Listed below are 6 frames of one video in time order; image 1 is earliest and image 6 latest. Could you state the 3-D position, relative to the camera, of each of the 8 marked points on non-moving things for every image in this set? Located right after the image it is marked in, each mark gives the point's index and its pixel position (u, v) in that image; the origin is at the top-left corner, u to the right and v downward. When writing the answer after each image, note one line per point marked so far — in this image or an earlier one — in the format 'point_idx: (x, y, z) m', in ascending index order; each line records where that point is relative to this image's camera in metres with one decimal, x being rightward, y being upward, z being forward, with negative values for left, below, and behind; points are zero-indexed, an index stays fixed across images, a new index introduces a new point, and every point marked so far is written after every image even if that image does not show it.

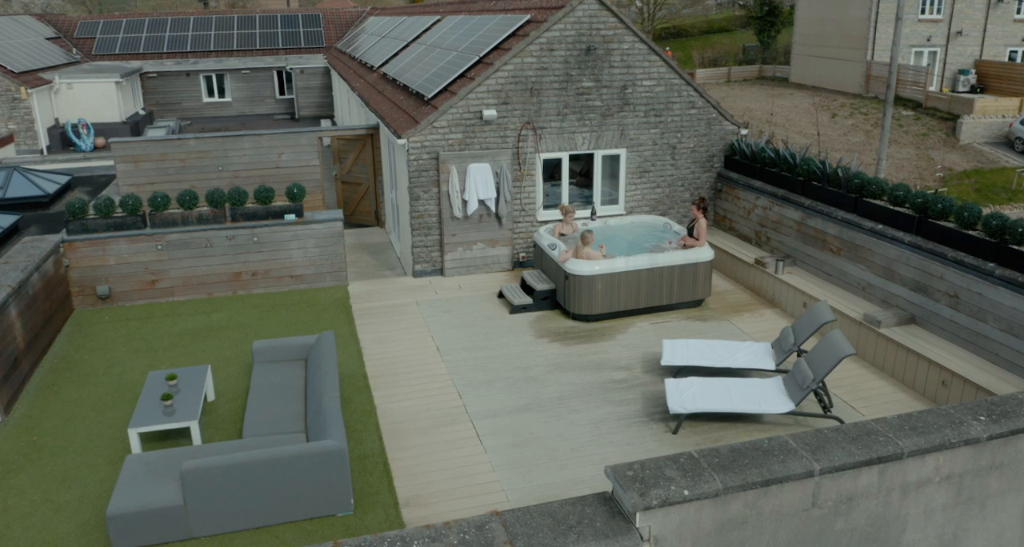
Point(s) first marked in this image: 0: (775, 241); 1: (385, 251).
0: (+4.6, +0.6, +13.5) m
1: (-2.7, +0.5, +16.6) m
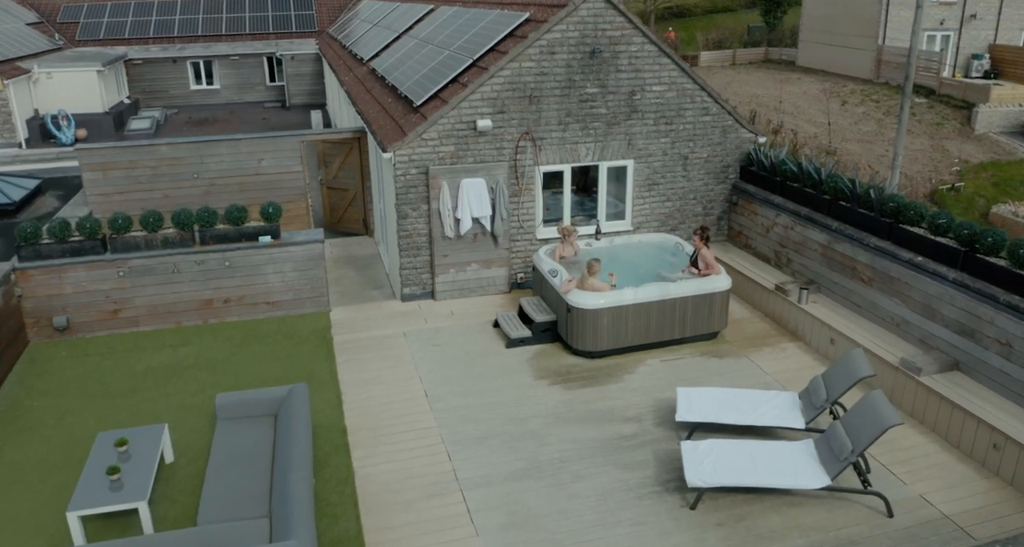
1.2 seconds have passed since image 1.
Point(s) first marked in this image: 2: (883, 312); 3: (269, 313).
0: (+4.5, +0.2, +12.3) m
1: (-2.8, +0.2, +15.5) m
2: (+5.0, -0.5, +10.5) m
3: (-3.9, -0.6, +12.3) m
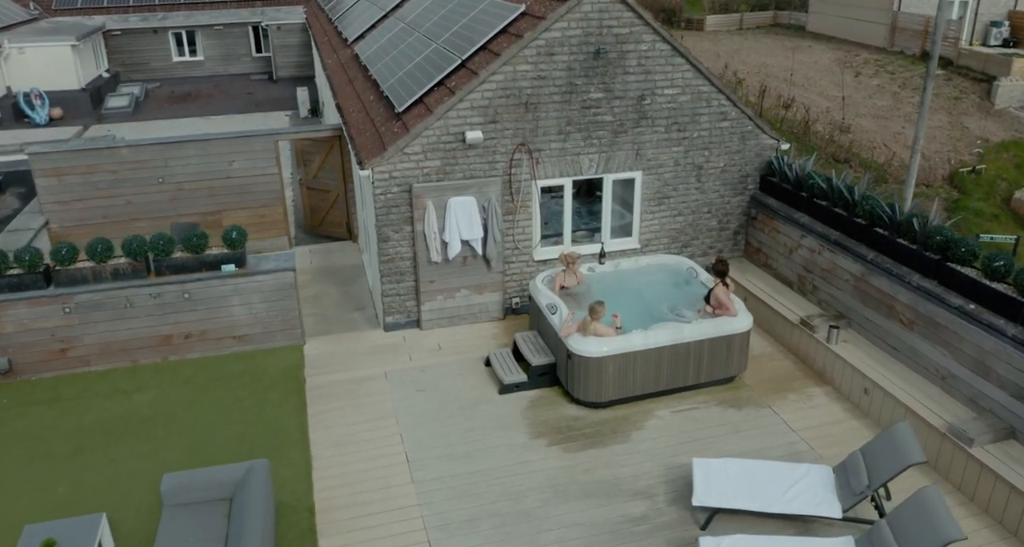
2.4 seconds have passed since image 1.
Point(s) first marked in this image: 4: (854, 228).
0: (+4.4, -0.3, +11.0) m
1: (-2.8, -0.1, +14.2) m
2: (+5.0, -1.1, +9.3) m
3: (-4.0, -1.1, +11.1) m
4: (+4.6, +0.6, +10.5) m
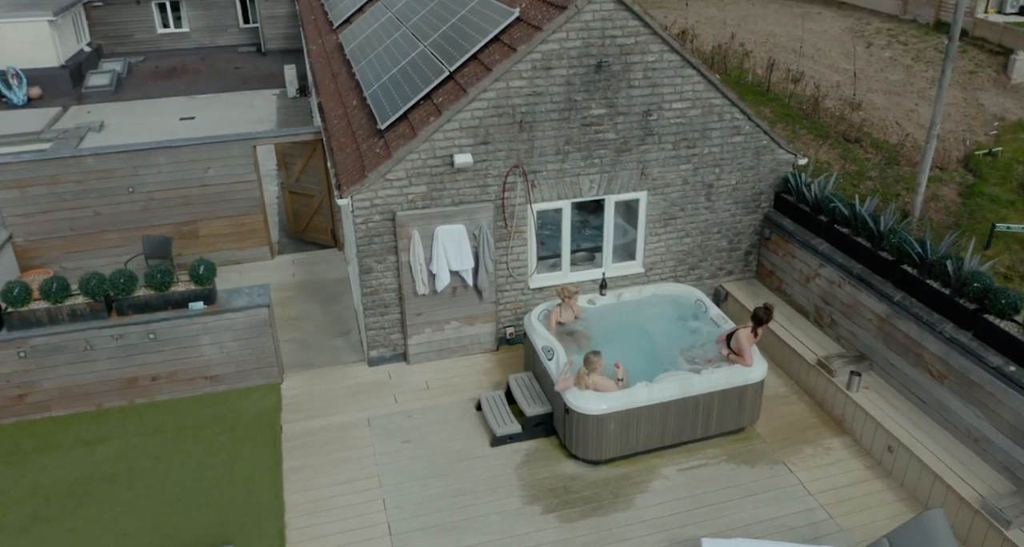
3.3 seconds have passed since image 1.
0: (+4.3, -0.7, +10.2) m
1: (-2.9, -0.4, +13.3) m
2: (+4.9, -1.6, +8.5) m
3: (-4.0, -1.5, +10.3) m
4: (+4.5, +0.1, +9.6) m
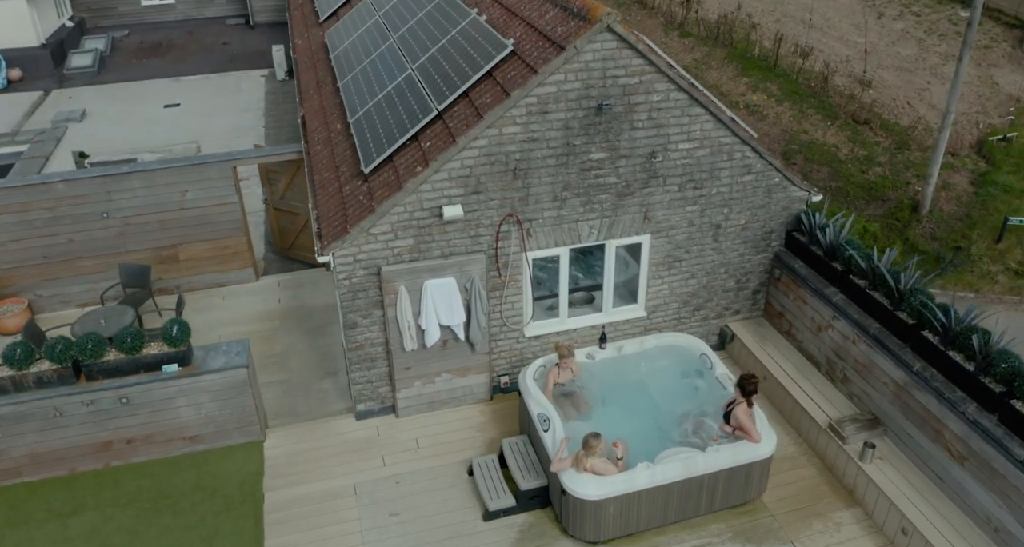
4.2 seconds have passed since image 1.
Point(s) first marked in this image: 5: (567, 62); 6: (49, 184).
0: (+4.3, -1.4, +9.6) m
1: (-3.0, -0.9, +12.7) m
2: (+4.8, -2.4, +8.0) m
3: (-4.1, -2.2, +9.8) m
4: (+4.5, -0.6, +9.0) m
5: (+0.6, +2.4, +8.8) m
6: (-7.4, +1.4, +12.3) m
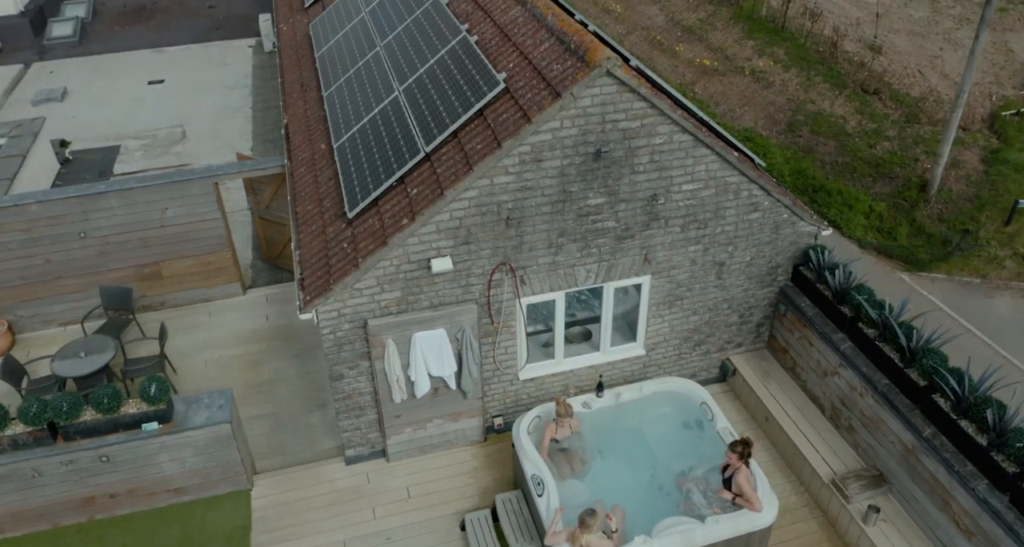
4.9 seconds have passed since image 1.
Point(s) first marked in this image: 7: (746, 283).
0: (+4.2, -2.0, +9.3) m
1: (-3.1, -1.3, +12.4) m
2: (+4.7, -3.1, +7.7) m
3: (-4.2, -2.8, +9.5) m
4: (+4.4, -1.2, +8.6) m
5: (+0.5, +1.7, +8.2) m
6: (-7.4, +1.0, +11.8) m
7: (+3.1, -0.1, +10.3) m
